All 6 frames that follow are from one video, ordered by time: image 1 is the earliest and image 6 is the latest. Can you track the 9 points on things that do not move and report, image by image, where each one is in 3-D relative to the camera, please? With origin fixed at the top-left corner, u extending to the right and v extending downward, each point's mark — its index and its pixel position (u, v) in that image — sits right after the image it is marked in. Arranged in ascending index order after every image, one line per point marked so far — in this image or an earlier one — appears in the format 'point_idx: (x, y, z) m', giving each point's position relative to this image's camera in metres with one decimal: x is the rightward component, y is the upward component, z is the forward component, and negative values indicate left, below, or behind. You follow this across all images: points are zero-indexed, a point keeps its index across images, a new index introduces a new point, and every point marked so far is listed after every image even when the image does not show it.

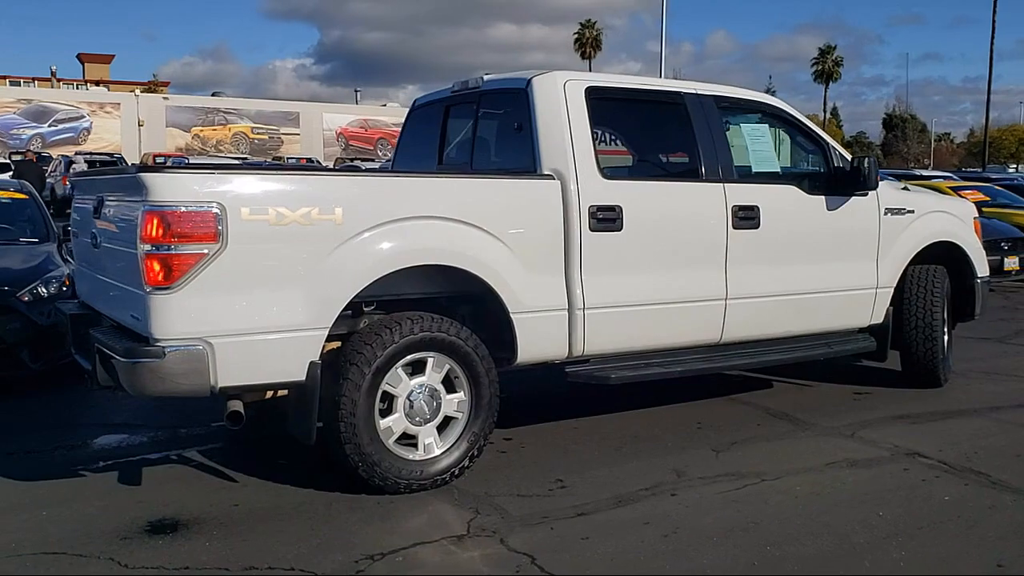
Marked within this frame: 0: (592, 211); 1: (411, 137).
0: (+0.5, +0.4, +5.4) m
1: (-0.7, +1.1, +6.9) m
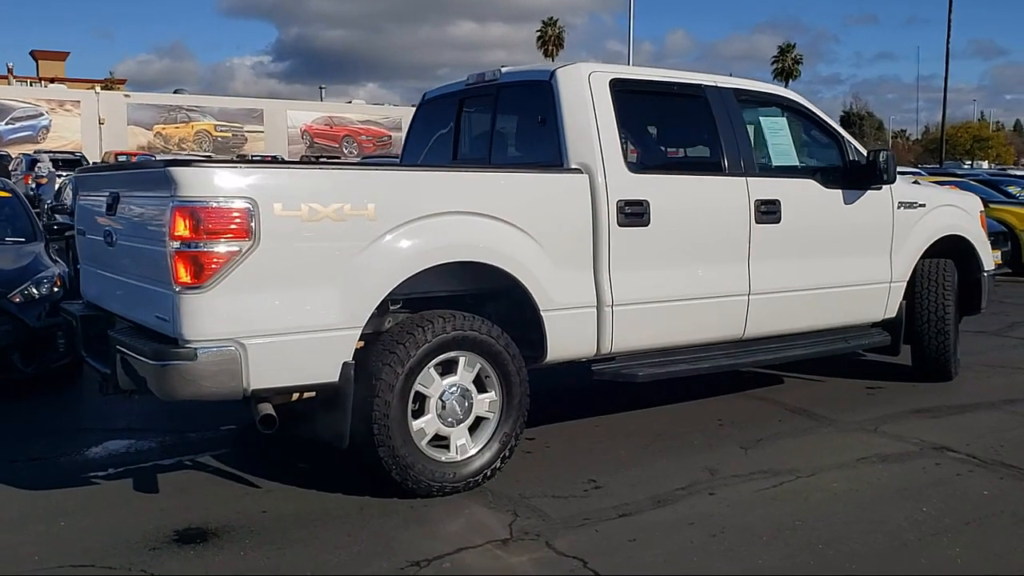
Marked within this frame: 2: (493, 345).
0: (+0.6, +0.5, +5.3) m
1: (-0.6, +1.1, +6.7) m
2: (-0.1, -0.3, +4.9) m
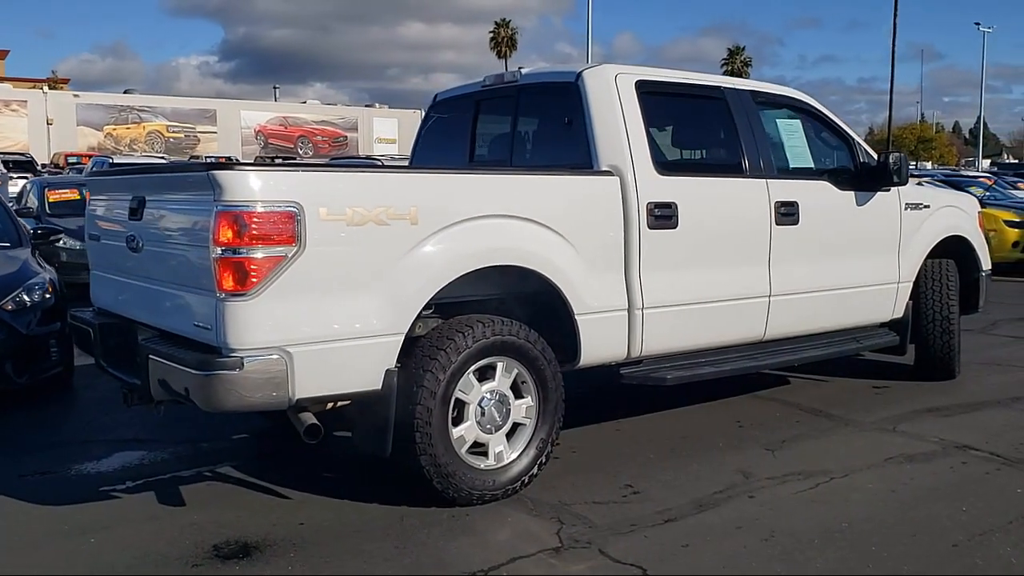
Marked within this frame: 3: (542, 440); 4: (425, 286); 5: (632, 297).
0: (+0.8, +0.4, +5.3) m
1: (-0.5, +1.1, +6.6) m
2: (+0.1, -0.3, +4.8) m
3: (+0.2, -0.8, +4.9) m
4: (-0.4, 0.0, +4.4) m
5: (+0.7, -0.1, +5.3) m
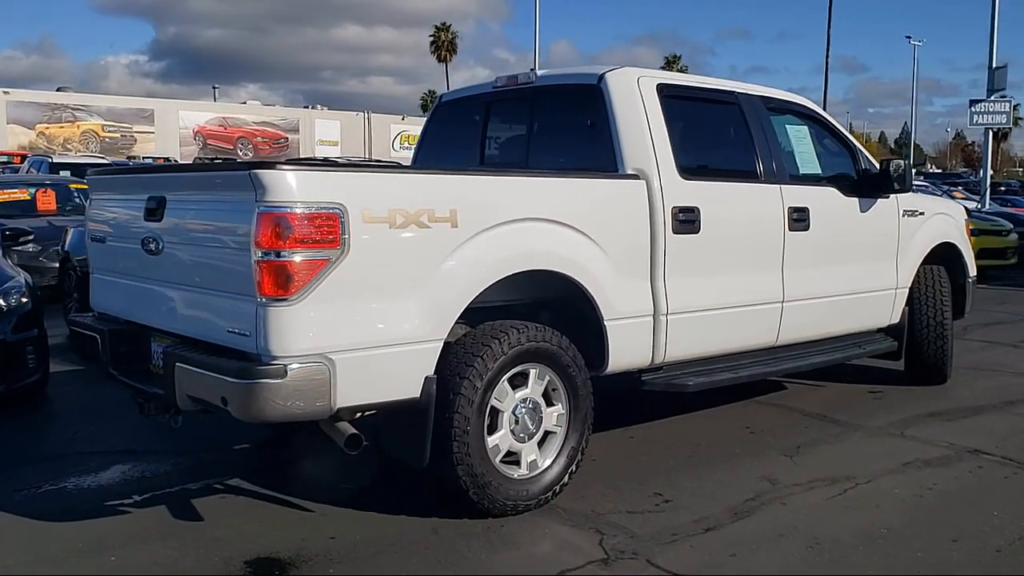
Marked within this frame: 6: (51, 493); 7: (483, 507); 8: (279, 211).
0: (+0.9, +0.4, +5.3) m
1: (-0.5, +1.0, +6.5) m
2: (+0.2, -0.3, +4.7) m
3: (+0.3, -0.8, +4.8) m
4: (-0.2, 0.0, +4.3) m
5: (+0.8, -0.1, +5.2) m
6: (-2.4, -1.1, +5.2) m
7: (-0.1, -1.0, +4.5) m
8: (-0.9, +0.3, +3.8) m
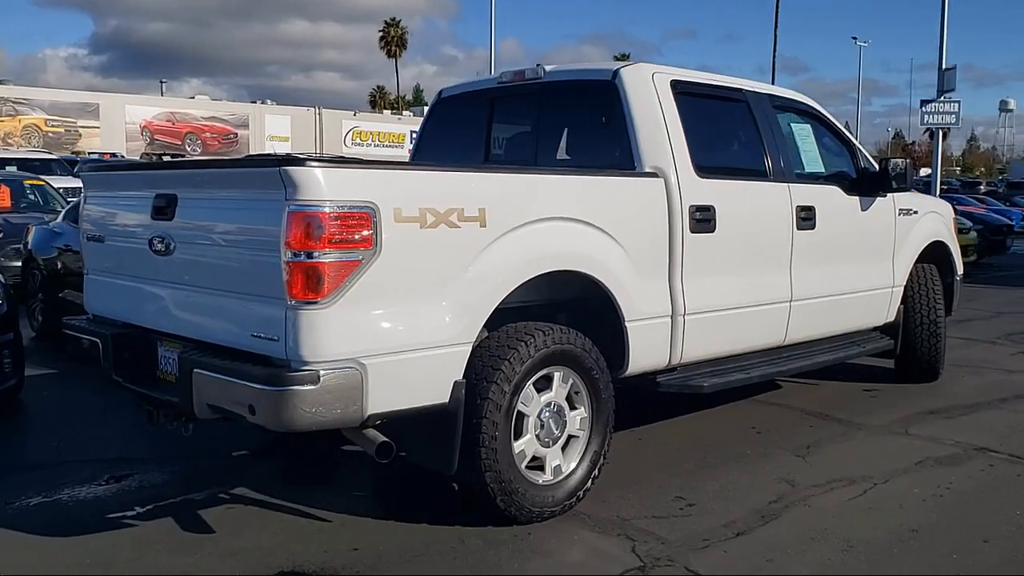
0: (+1.0, +0.4, +5.2) m
1: (-0.5, +1.0, +6.3) m
2: (+0.4, -0.3, +4.6) m
3: (+0.4, -0.8, +4.7) m
4: (-0.1, 0.0, +4.2) m
5: (+0.9, -0.1, +5.1) m
6: (-2.4, -1.1, +4.9) m
7: (0.0, -1.0, +4.4) m
8: (-0.8, +0.3, +3.7) m
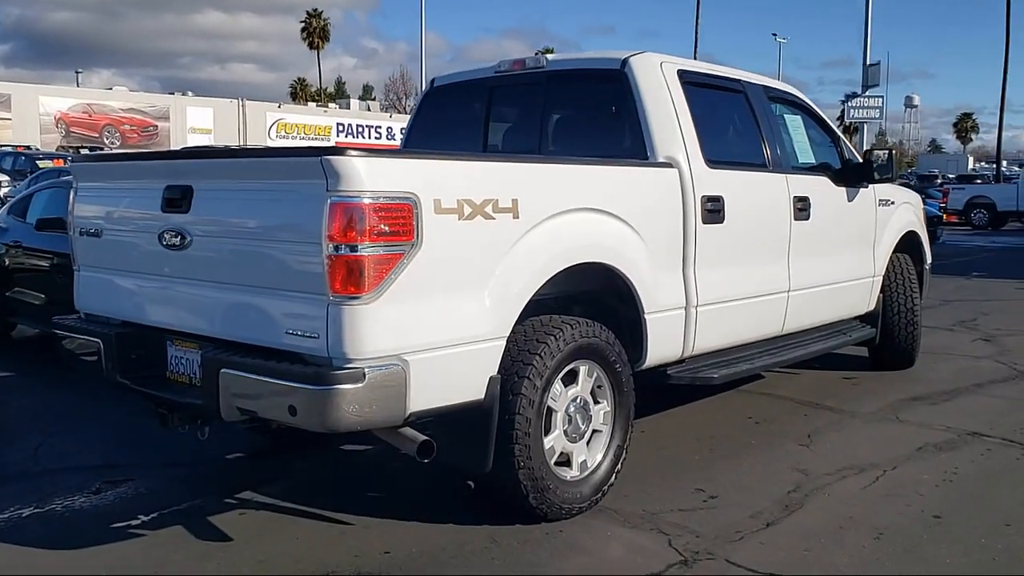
0: (+1.0, +0.5, +5.1) m
1: (-0.5, +1.1, +6.2) m
2: (+0.5, -0.3, +4.6) m
3: (+0.5, -0.8, +4.7) m
4: (+0.1, 0.0, +4.1) m
5: (+0.9, 0.0, +5.1) m
6: (-2.3, -1.1, +4.6) m
7: (+0.1, -1.0, +4.3) m
8: (-0.6, +0.3, +3.5) m
